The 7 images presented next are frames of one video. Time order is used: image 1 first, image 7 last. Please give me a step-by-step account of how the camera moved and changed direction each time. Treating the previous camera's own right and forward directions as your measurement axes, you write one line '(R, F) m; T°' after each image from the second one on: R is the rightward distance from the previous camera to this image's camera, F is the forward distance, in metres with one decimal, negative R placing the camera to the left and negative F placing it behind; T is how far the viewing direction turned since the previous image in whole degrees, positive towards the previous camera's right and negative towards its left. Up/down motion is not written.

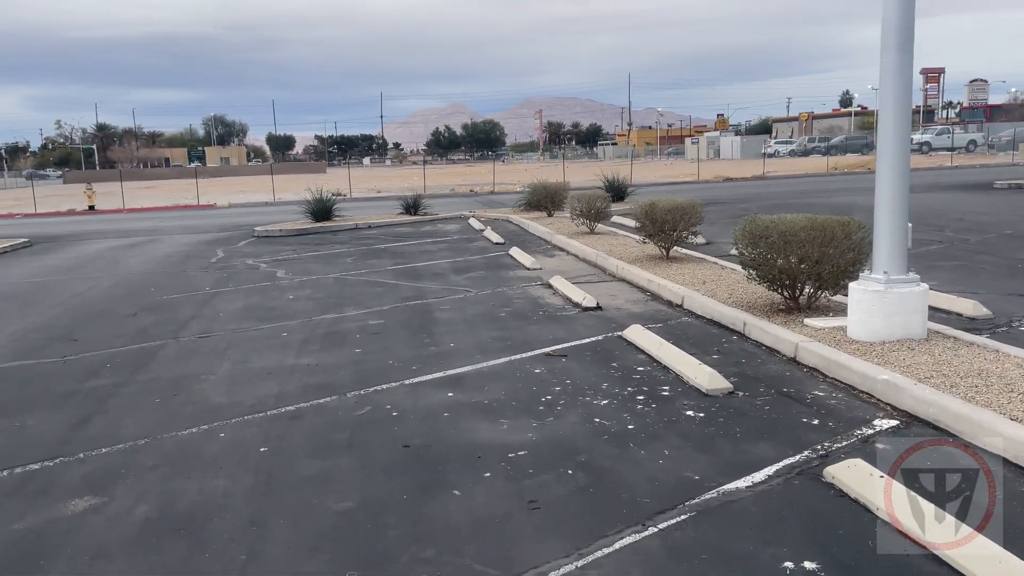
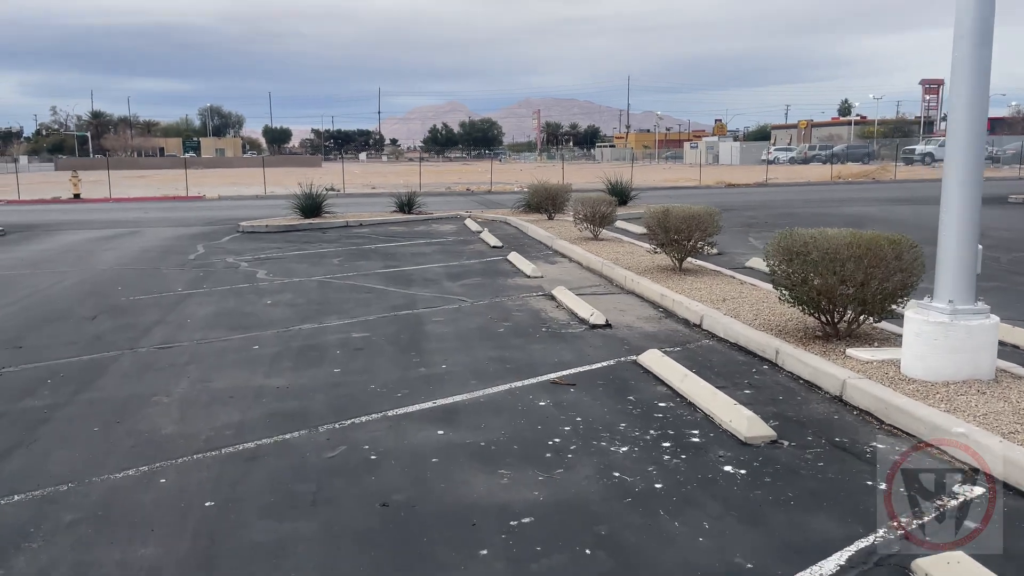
(-0.1, +1.1) m; 0°
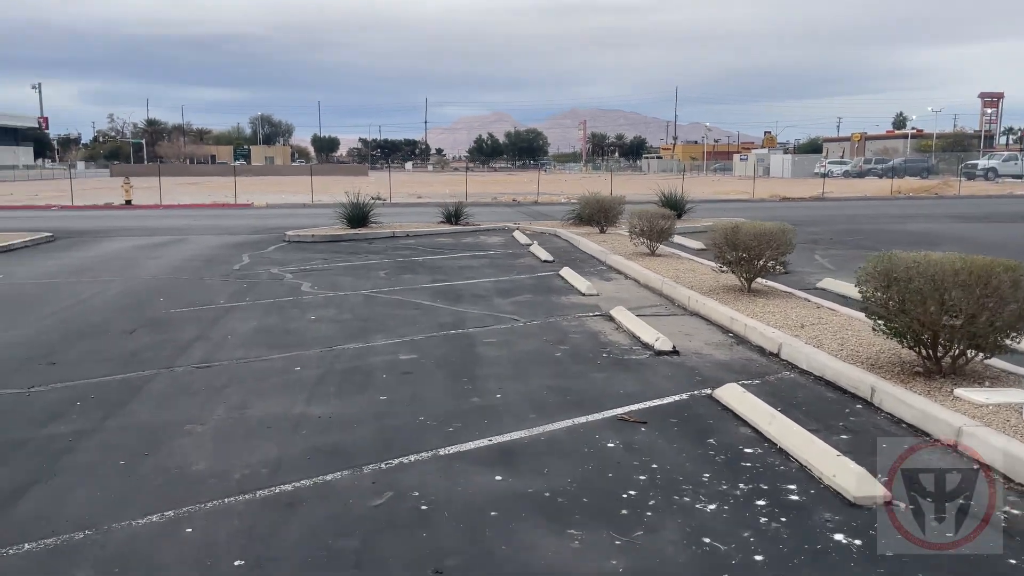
(-0.2, +0.7) m; -3°
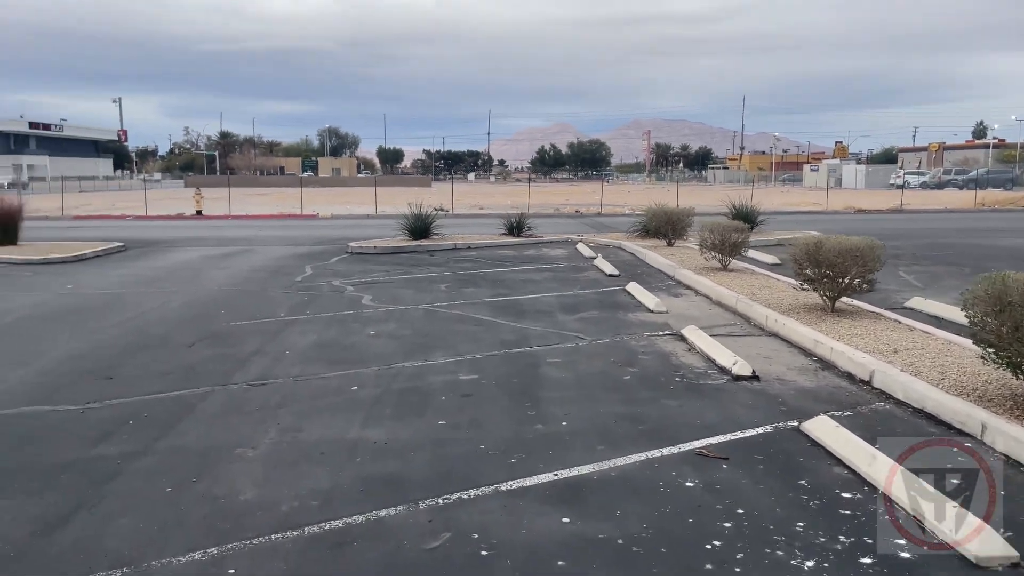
(-0.1, +0.5) m; -4°
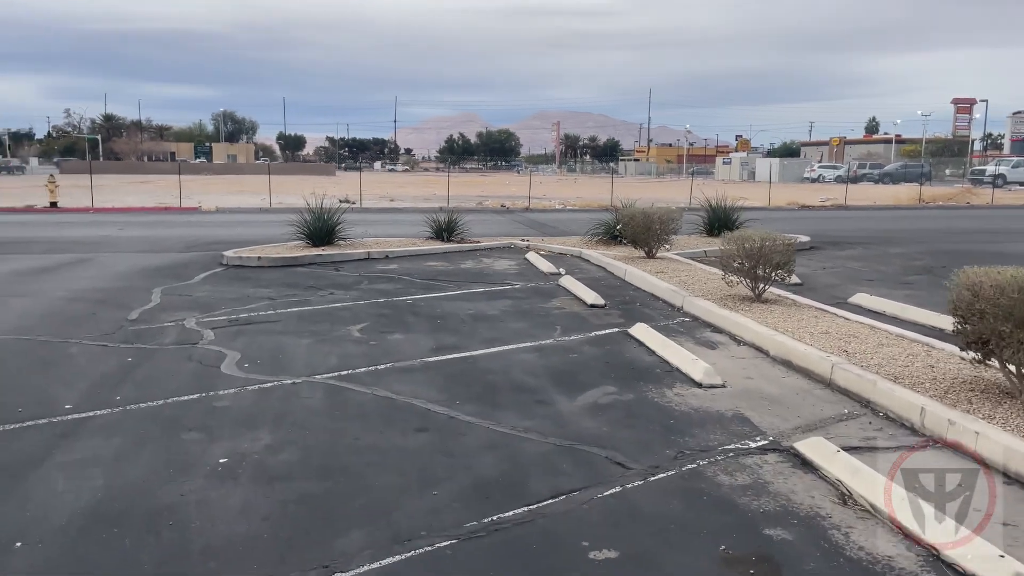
(-0.5, +5.0) m; +7°
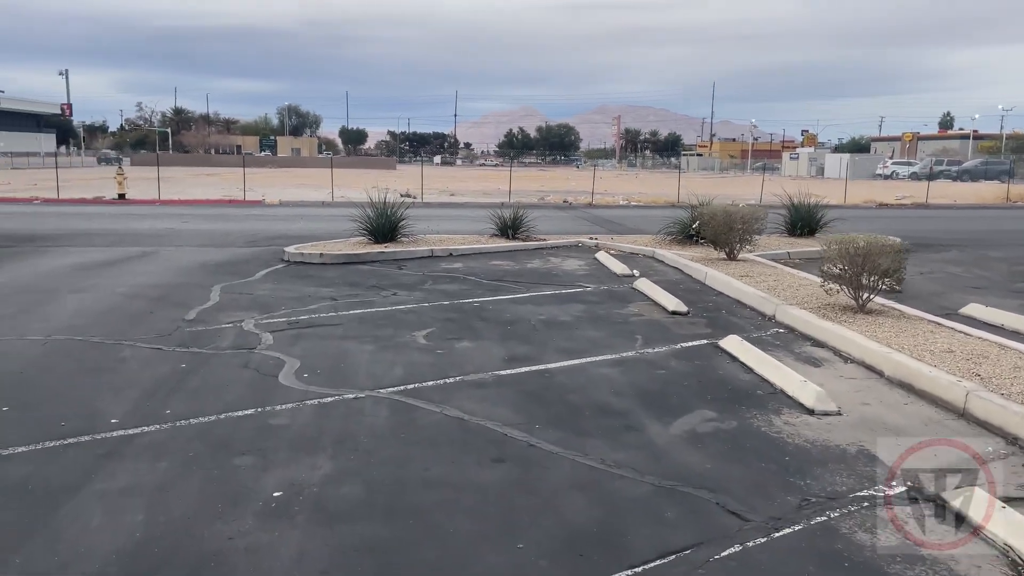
(-0.3, +0.8) m; -4°
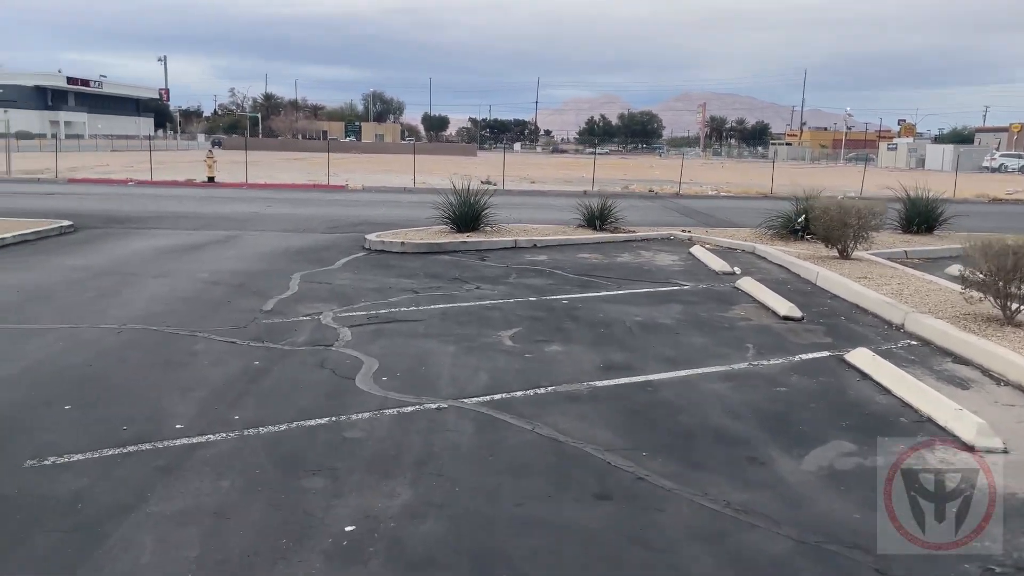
(-0.2, +0.8) m; -5°
